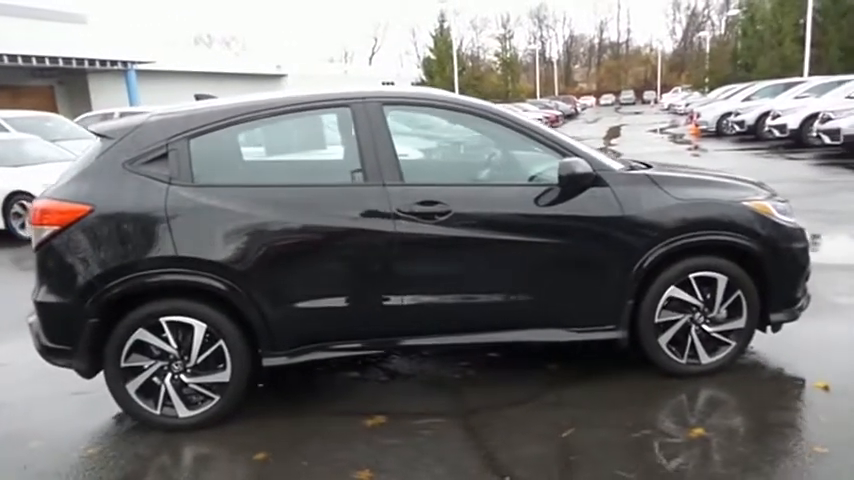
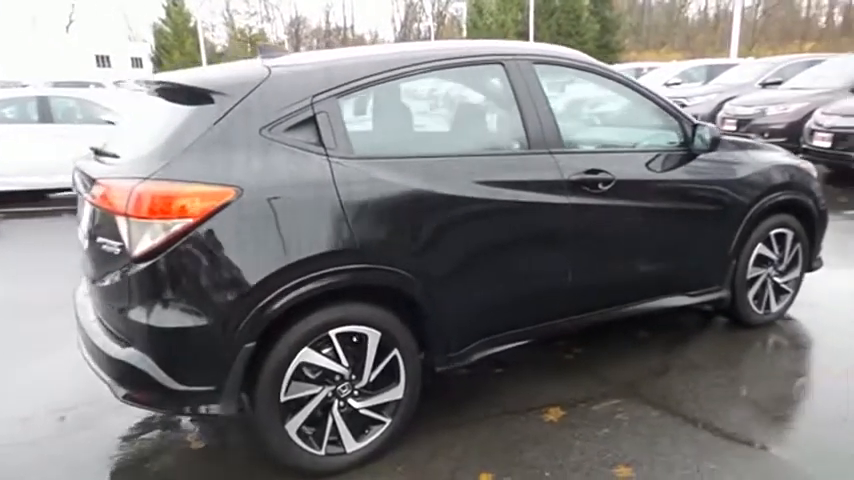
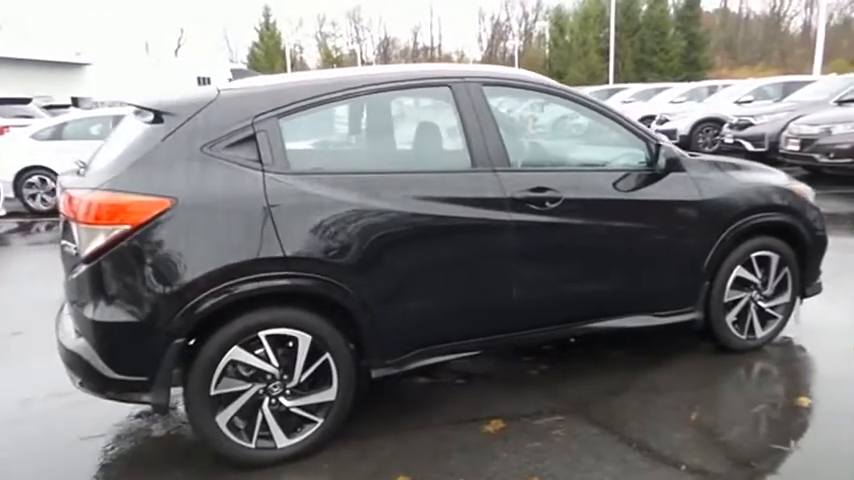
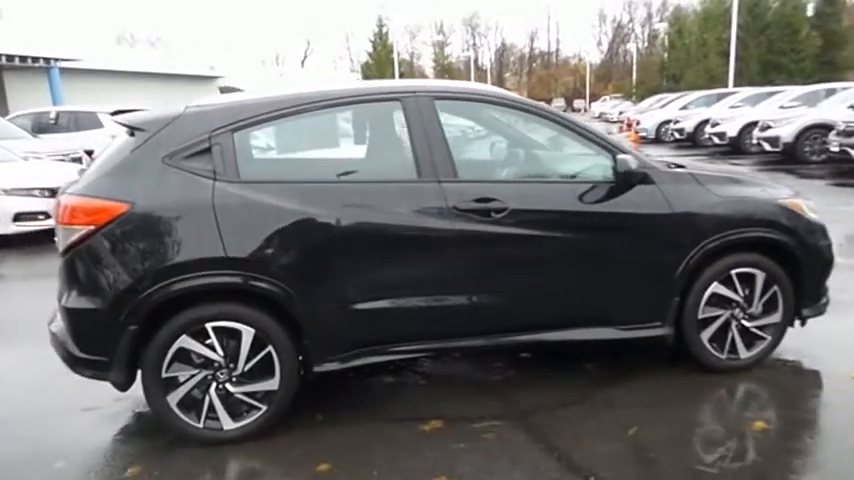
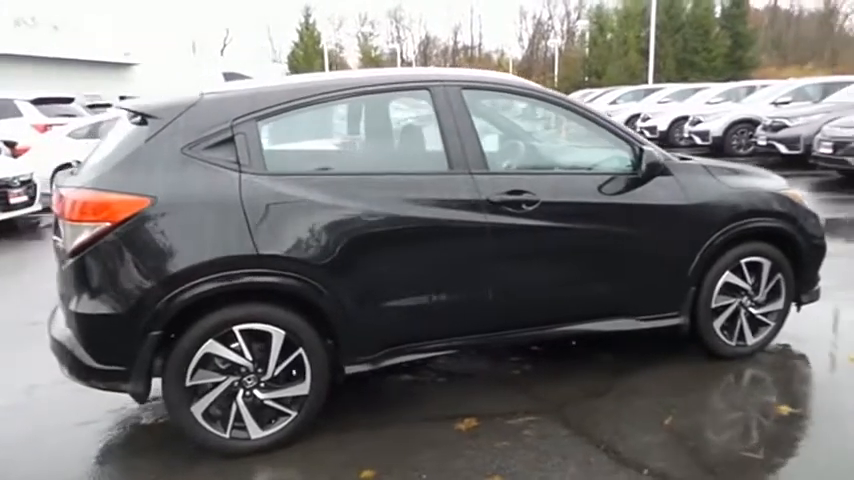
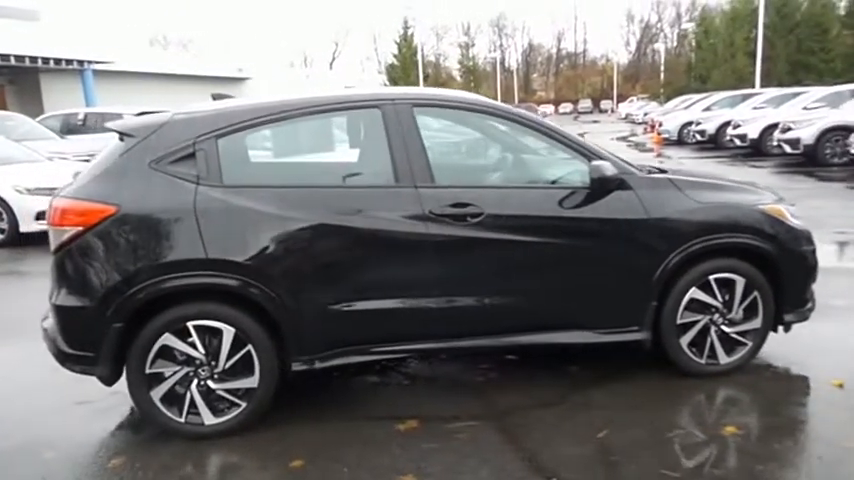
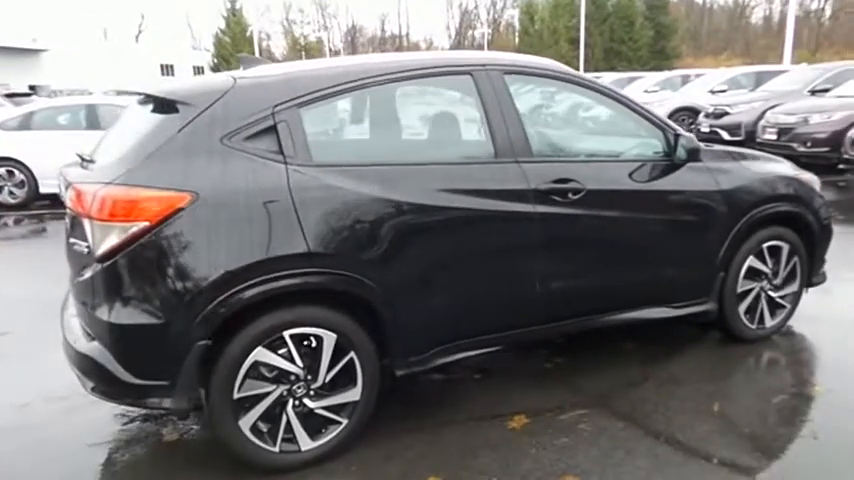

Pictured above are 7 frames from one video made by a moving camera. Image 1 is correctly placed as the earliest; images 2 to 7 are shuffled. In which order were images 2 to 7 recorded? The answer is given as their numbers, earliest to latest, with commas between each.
6, 4, 5, 3, 7, 2
